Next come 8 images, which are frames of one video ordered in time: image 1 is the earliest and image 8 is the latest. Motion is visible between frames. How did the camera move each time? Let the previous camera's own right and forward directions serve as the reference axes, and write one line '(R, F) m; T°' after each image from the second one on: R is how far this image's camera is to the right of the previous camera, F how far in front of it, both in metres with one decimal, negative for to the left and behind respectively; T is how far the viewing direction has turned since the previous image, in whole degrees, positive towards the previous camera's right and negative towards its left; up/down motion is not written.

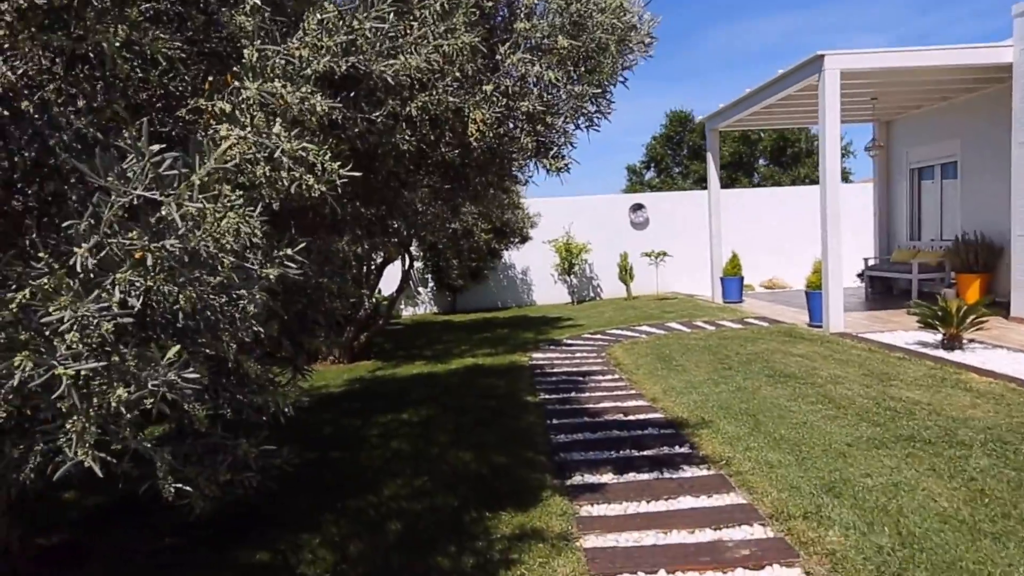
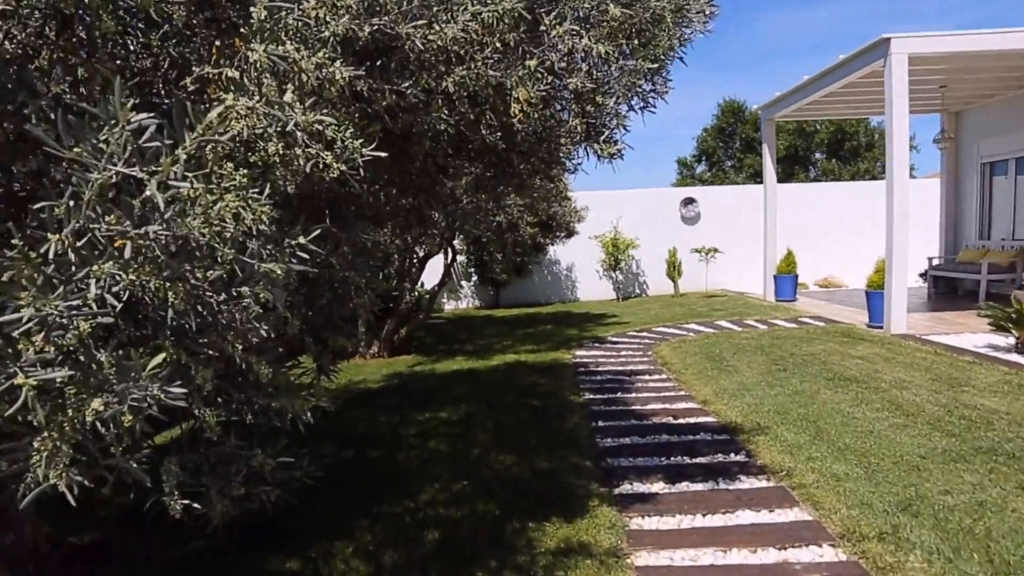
(0.0, +0.3) m; -3°
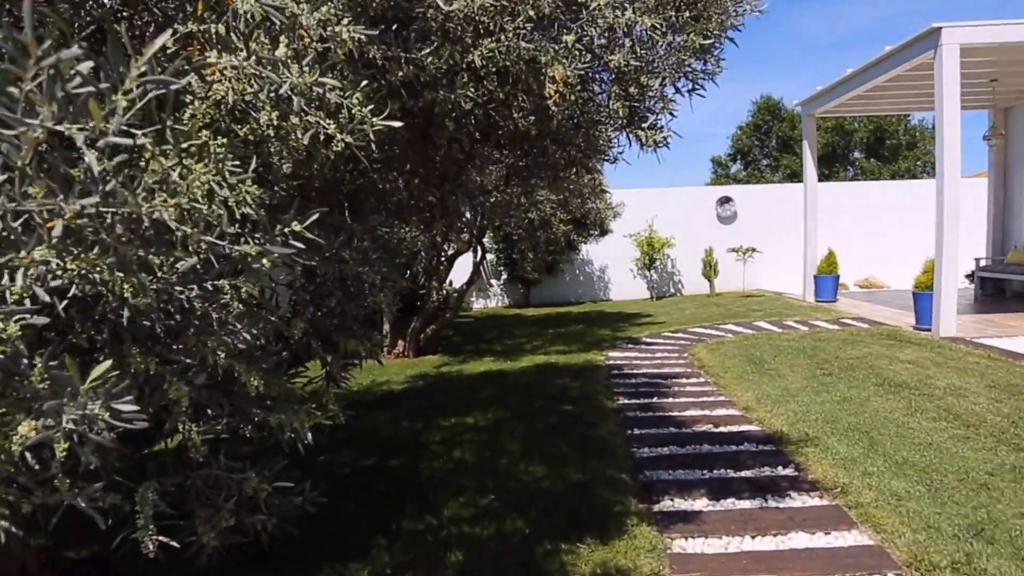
(0.0, +0.3) m; -2°
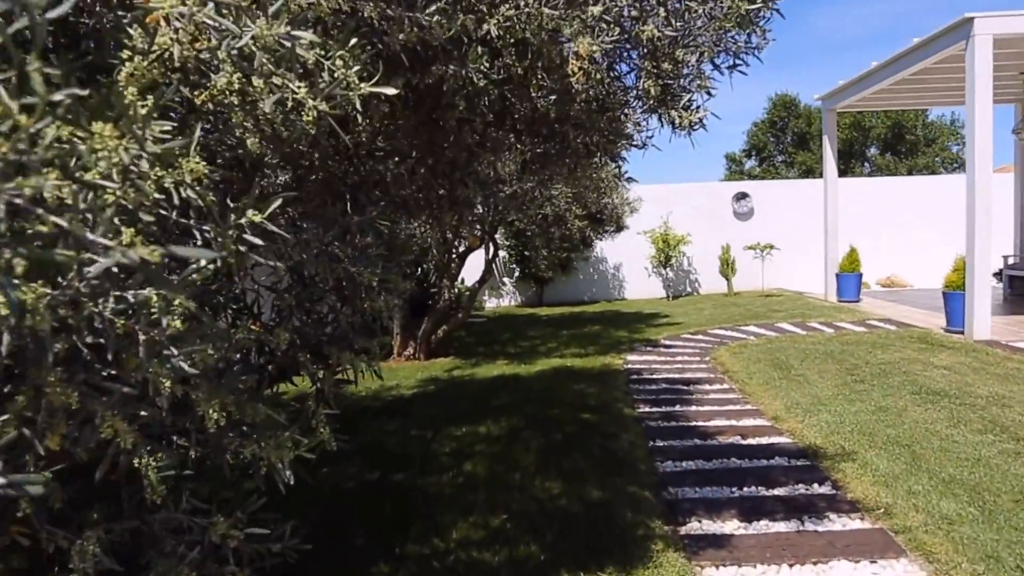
(0.0, +0.3) m; -1°
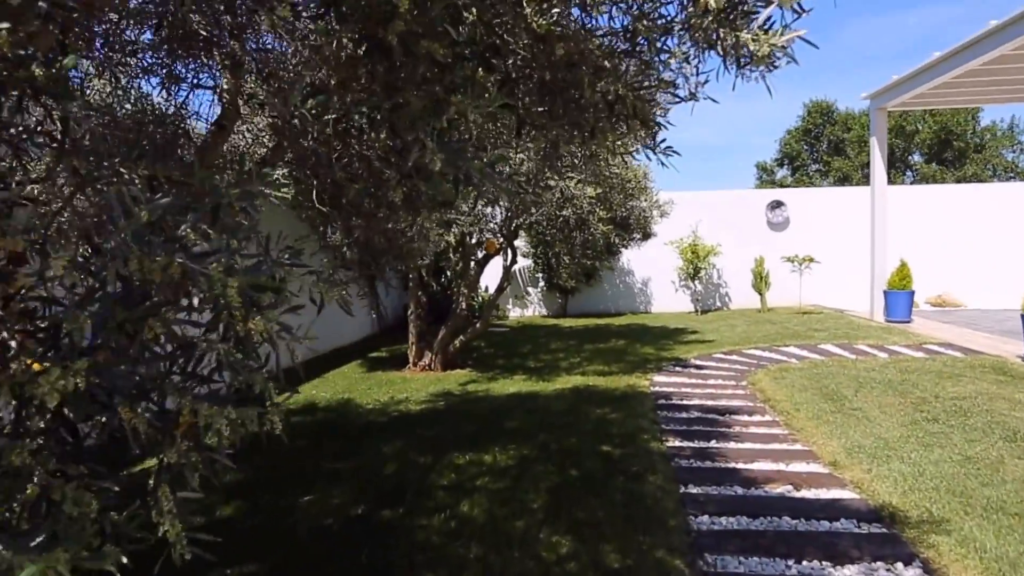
(+0.1, +0.9) m; -2°
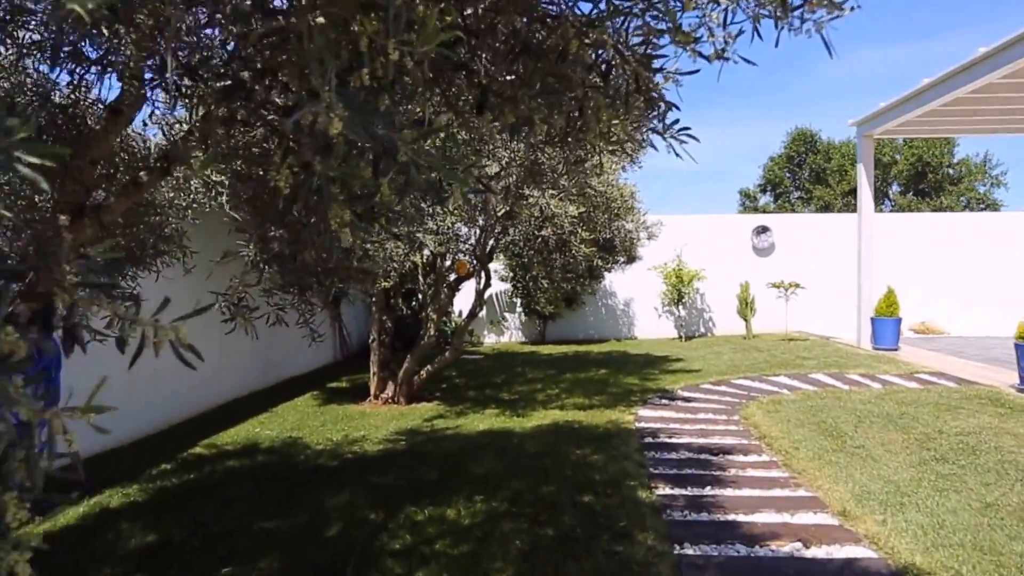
(0.0, +0.5) m; +1°
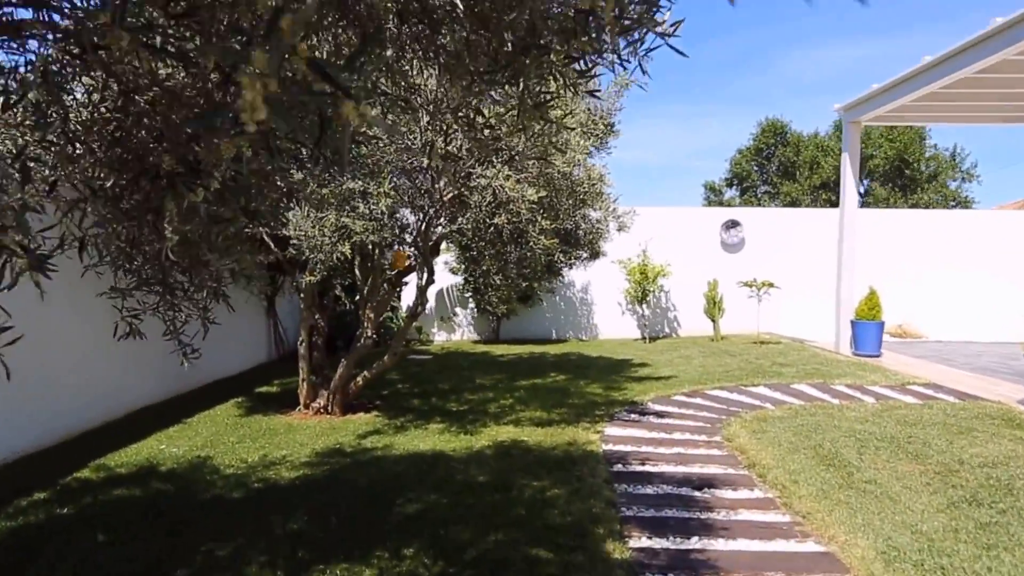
(+0.1, +0.9) m; +3°
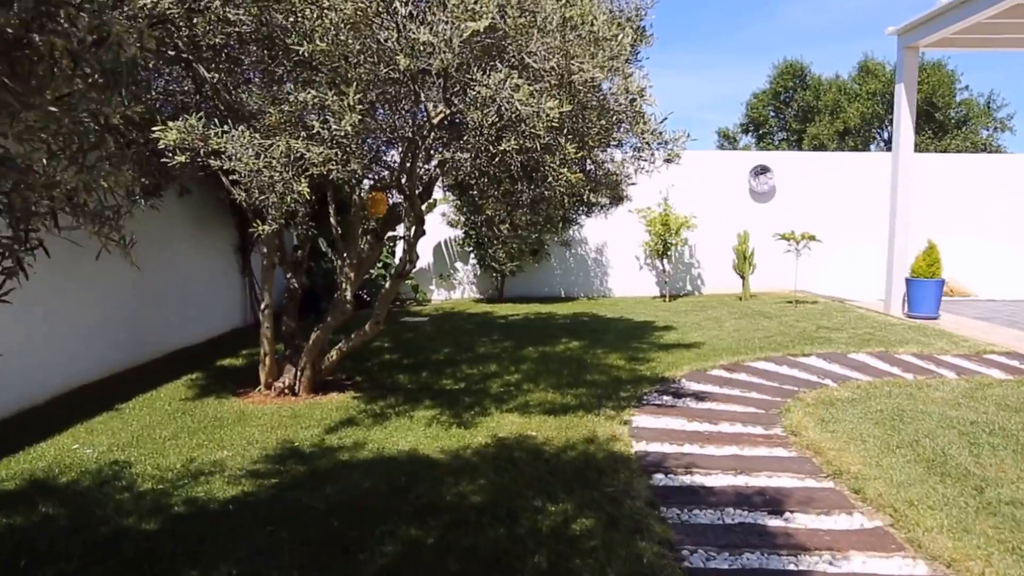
(0.0, +1.2) m; 0°
